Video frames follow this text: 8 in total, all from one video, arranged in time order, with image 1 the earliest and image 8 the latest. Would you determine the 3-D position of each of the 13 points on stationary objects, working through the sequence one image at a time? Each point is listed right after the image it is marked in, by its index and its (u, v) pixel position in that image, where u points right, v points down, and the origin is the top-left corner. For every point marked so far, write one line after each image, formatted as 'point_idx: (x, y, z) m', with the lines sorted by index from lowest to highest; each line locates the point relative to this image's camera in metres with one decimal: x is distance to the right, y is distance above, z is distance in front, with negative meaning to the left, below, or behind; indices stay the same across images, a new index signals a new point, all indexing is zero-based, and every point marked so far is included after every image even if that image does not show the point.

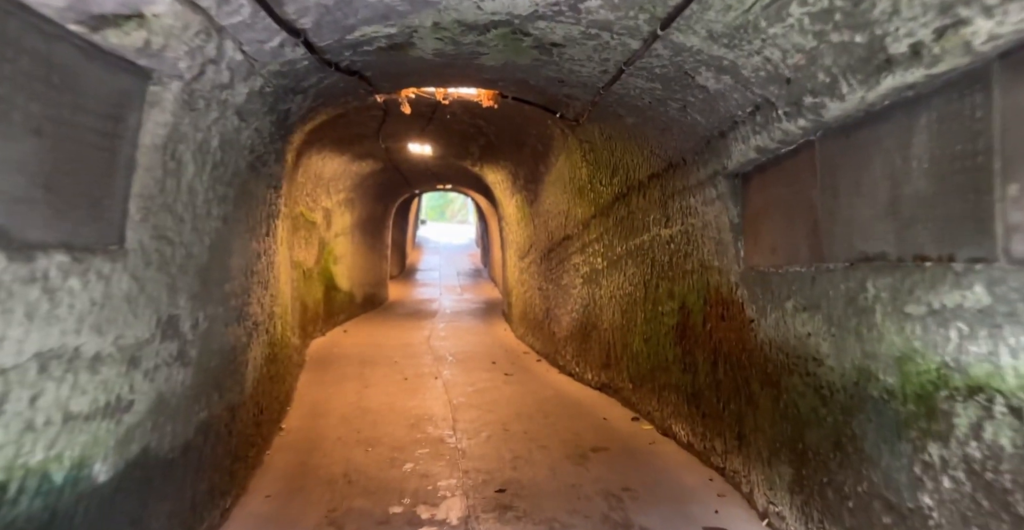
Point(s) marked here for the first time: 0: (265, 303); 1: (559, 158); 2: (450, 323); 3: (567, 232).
0: (-1.1, -0.2, +2.7) m
1: (+0.3, +0.8, +4.1) m
2: (-0.7, -0.7, +7.0) m
3: (+0.4, +0.2, +4.4) m
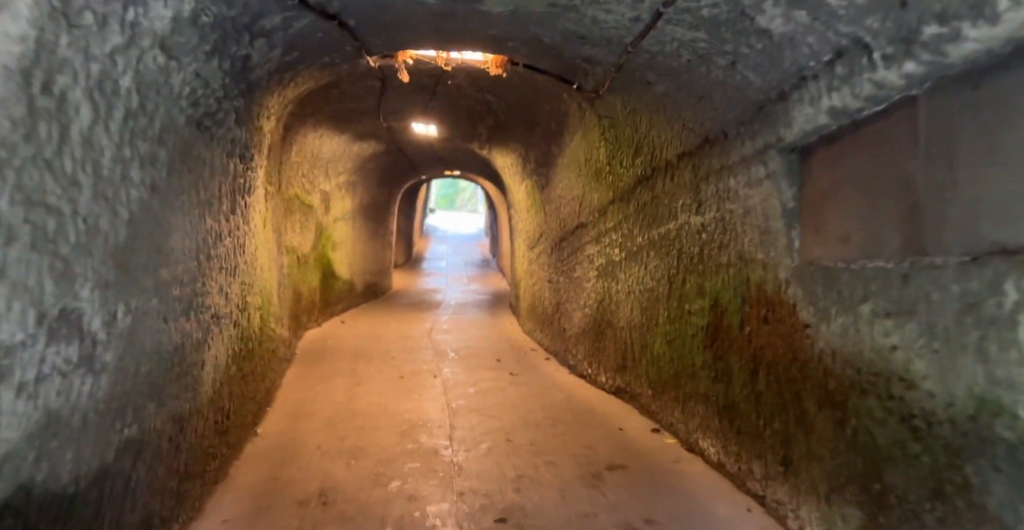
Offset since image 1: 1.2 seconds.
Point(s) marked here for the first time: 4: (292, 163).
0: (-1.1, -0.1, +2.3) m
1: (+0.4, +0.8, +3.8) m
2: (-0.7, -0.6, +6.6) m
3: (+0.5, +0.3, +4.1) m
4: (-1.8, +0.8, +4.9) m
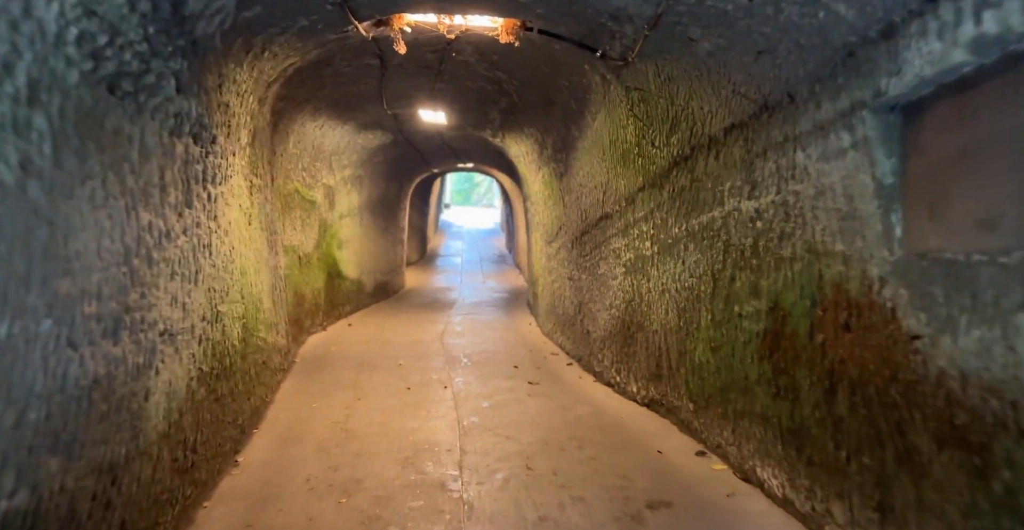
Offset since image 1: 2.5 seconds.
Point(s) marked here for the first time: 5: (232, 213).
0: (-1.0, -0.1, +2.0) m
1: (+0.5, +0.8, +3.3) m
2: (-0.5, -0.5, +6.2) m
3: (+0.6, +0.3, +3.6) m
4: (-1.7, +0.8, +4.5) m
5: (-1.2, +0.2, +2.5) m
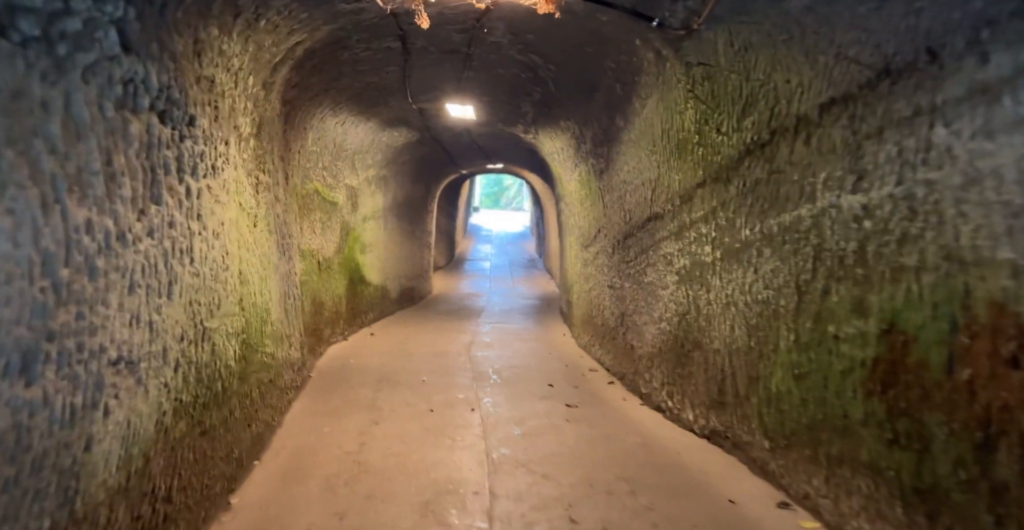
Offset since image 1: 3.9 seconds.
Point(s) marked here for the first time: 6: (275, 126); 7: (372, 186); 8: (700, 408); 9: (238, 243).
0: (-0.9, -0.1, +1.6) m
1: (+0.7, +0.8, +2.9) m
2: (-0.1, -0.6, +5.8) m
3: (+0.8, +0.3, +3.2) m
4: (-1.4, +0.8, +4.2) m
5: (-1.0, +0.2, +2.1) m
6: (-1.2, +0.7, +3.0) m
7: (-1.4, +0.8, +5.9) m
8: (+0.9, -0.7, +2.8) m
9: (-1.1, +0.1, +2.3) m
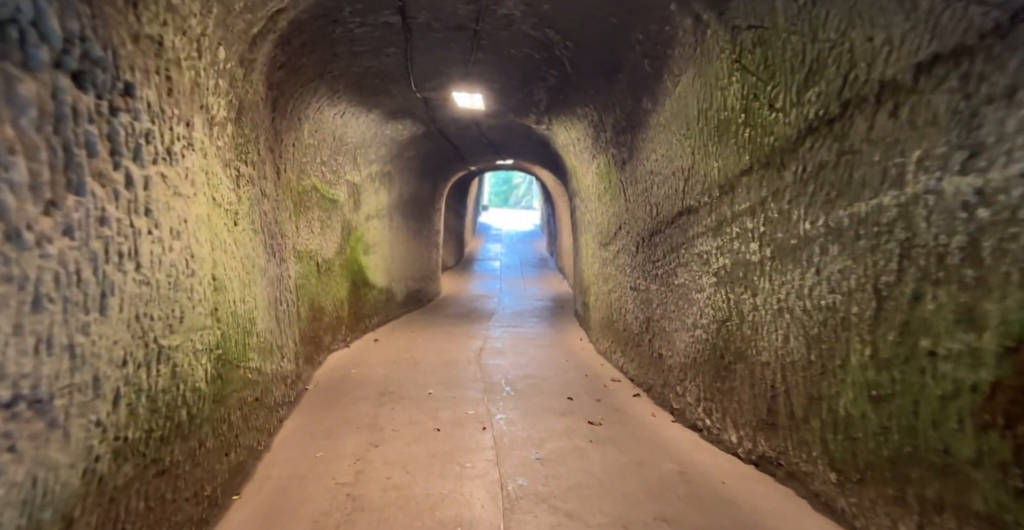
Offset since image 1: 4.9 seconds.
0: (-0.9, -0.2, +1.3) m
1: (+0.7, +0.8, +2.6) m
2: (0.0, -0.6, +5.5) m
3: (+0.8, +0.3, +2.9) m
4: (-1.4, +0.8, +3.9) m
5: (-1.0, +0.2, +1.8) m
6: (-1.1, +0.7, +2.7) m
7: (-1.3, +0.8, +5.5) m
8: (+0.9, -0.7, +2.4) m
9: (-1.0, +0.1, +2.0) m
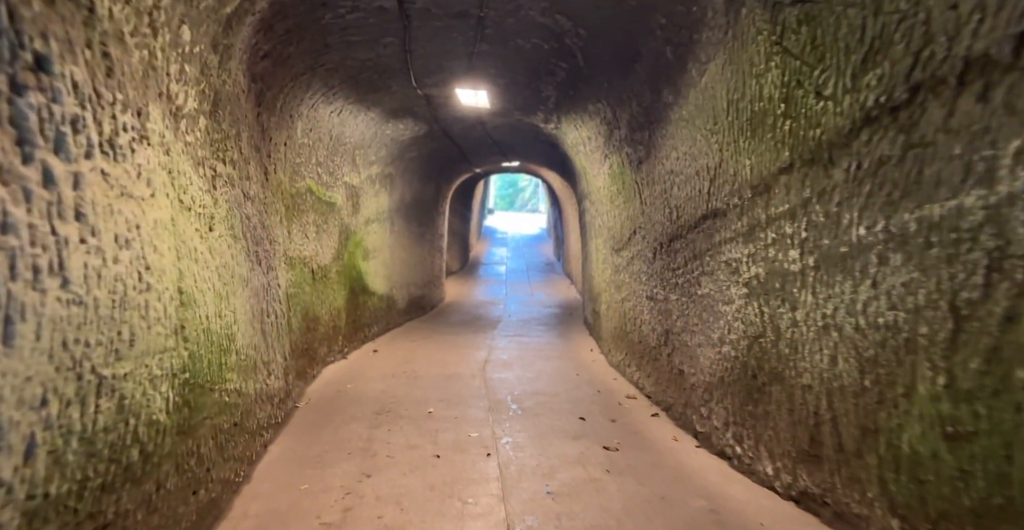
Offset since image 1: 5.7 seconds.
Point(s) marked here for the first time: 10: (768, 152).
0: (-0.8, -0.2, +1.0) m
1: (+0.8, +0.8, +2.3) m
2: (0.0, -0.6, +5.2) m
3: (+0.9, +0.3, +2.6) m
4: (-1.3, +0.7, +3.6) m
5: (-0.9, +0.1, +1.5) m
6: (-1.1, +0.6, +2.4) m
7: (-1.2, +0.7, +5.3) m
8: (+1.0, -0.7, +2.1) m
9: (-1.0, 0.0, +1.7) m
10: (+0.9, +0.4, +2.1) m
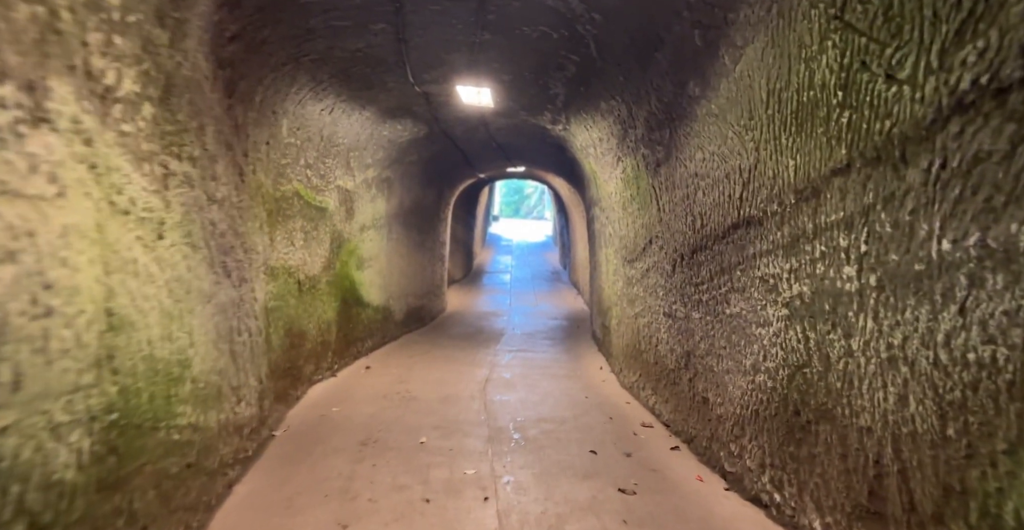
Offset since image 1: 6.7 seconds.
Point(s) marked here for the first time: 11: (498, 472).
0: (-0.9, -0.2, +0.7) m
1: (+0.8, +0.7, +2.0) m
2: (+0.1, -0.7, +4.9) m
3: (+0.9, +0.2, +2.3) m
4: (-1.3, +0.7, +3.3) m
5: (-0.9, +0.1, +1.2) m
6: (-1.1, +0.6, +2.1) m
7: (-1.2, +0.6, +5.0) m
8: (+1.0, -0.8, +1.8) m
9: (-1.0, 0.0, +1.4) m
10: (+0.9, +0.3, +1.8) m
11: (-0.1, -0.8, +2.4) m
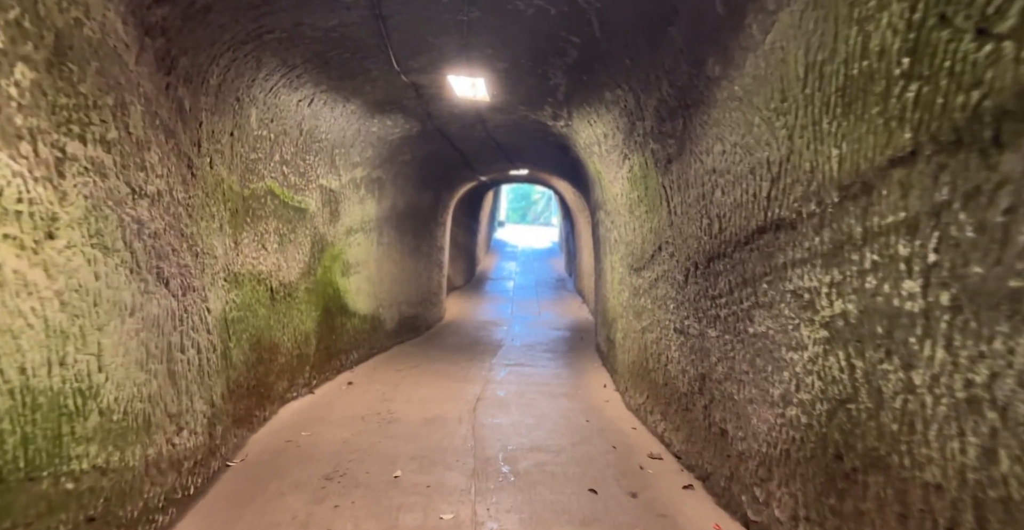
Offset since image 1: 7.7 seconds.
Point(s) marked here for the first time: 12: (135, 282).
0: (-0.9, -0.2, +0.4) m
1: (+0.7, +0.7, +1.6) m
2: (0.0, -0.8, +4.5) m
3: (+0.8, +0.2, +1.9) m
4: (-1.3, +0.6, +3.0) m
5: (-1.0, +0.1, +0.9) m
6: (-1.1, +0.6, +1.8) m
7: (-1.2, +0.6, +4.6) m
8: (+0.9, -0.8, +1.4) m
9: (-1.0, 0.0, +1.1) m
10: (+0.9, +0.3, +1.4) m
11: (-0.1, -0.9, +2.1) m
12: (-1.1, 0.0, +1.8) m
